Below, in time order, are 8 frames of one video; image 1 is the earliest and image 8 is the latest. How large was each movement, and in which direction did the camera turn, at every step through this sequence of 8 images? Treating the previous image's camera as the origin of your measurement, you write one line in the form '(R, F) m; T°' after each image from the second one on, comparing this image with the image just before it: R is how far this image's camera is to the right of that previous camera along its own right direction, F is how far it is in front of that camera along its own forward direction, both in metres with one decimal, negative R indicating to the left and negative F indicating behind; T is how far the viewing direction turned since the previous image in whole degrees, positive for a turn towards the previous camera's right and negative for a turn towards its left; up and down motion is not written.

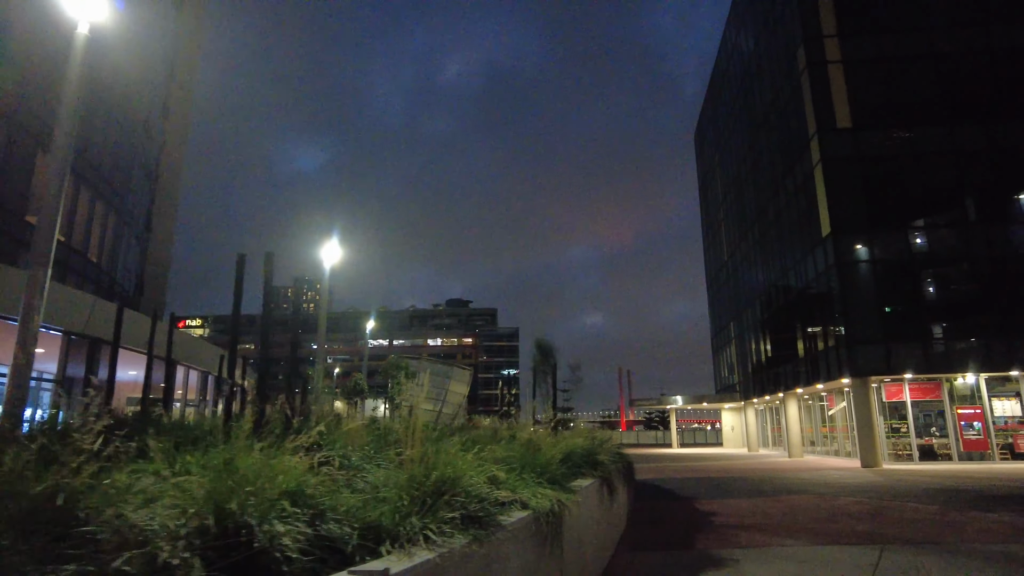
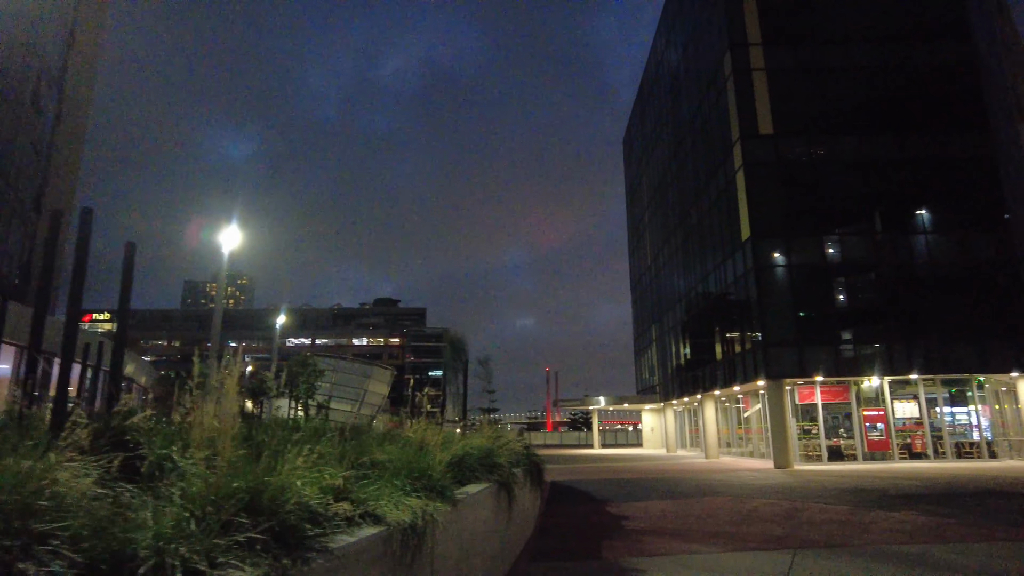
(+0.3, +0.6) m; +6°
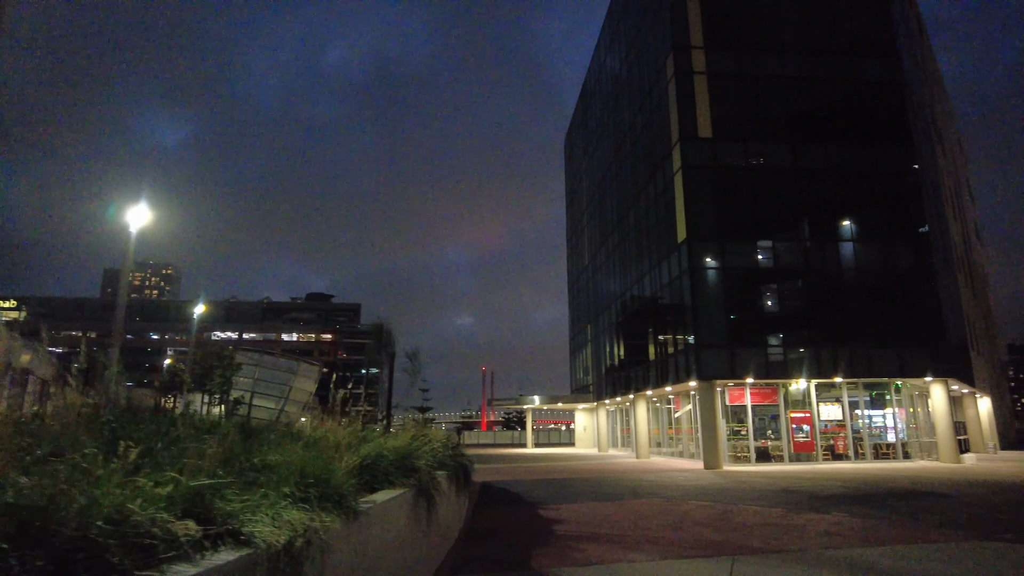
(+0.1, +0.6) m; +5°
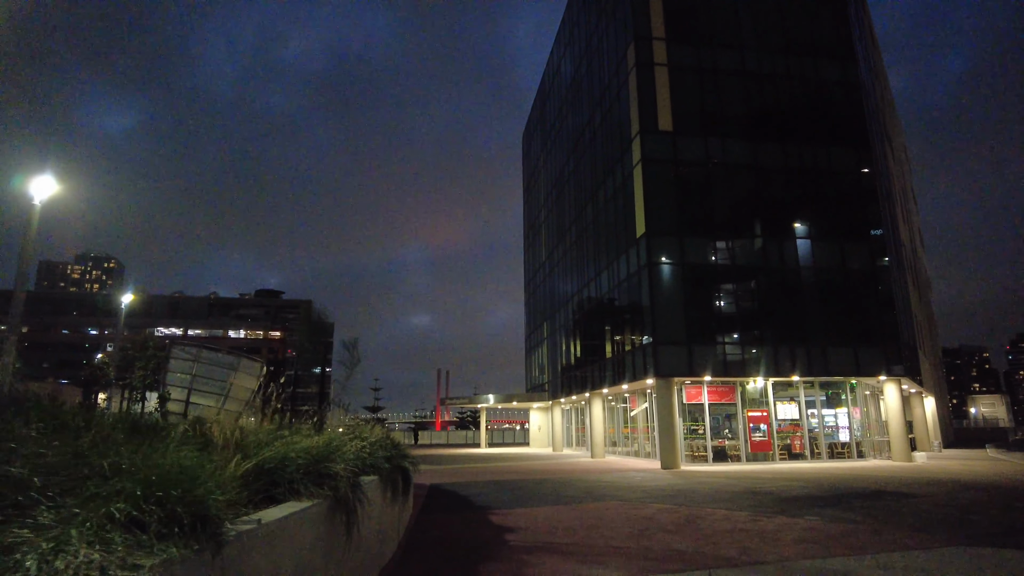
(+0.1, +0.9) m; +4°
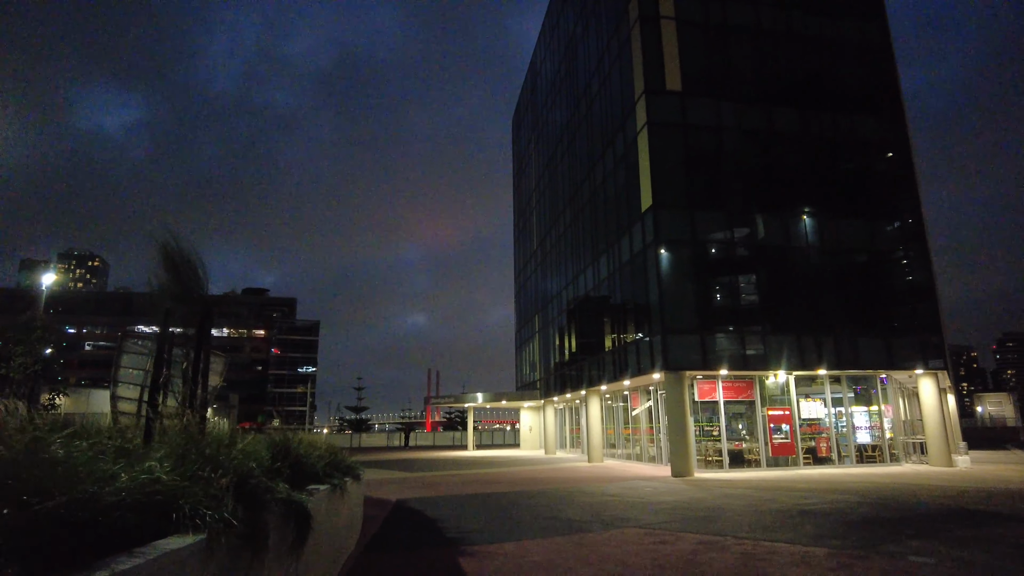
(+0.1, +2.9) m; +1°
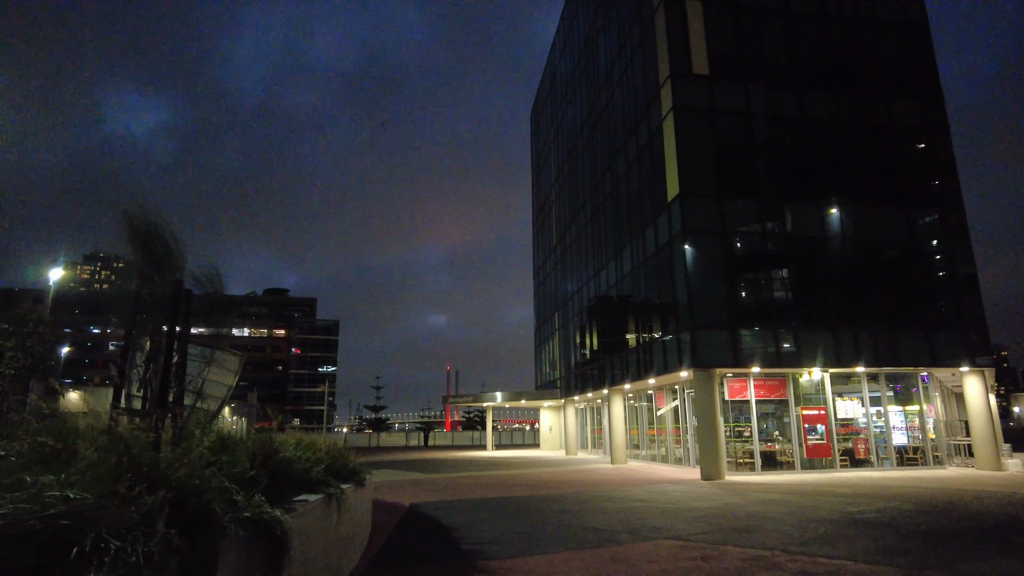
(0.0, +0.8) m; -2°
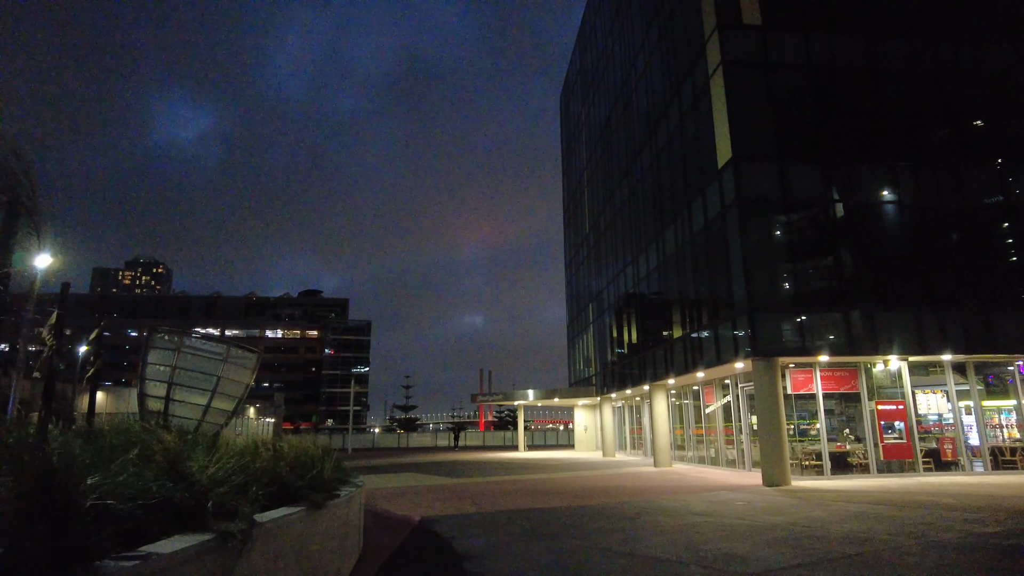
(+0.1, +2.1) m; -3°
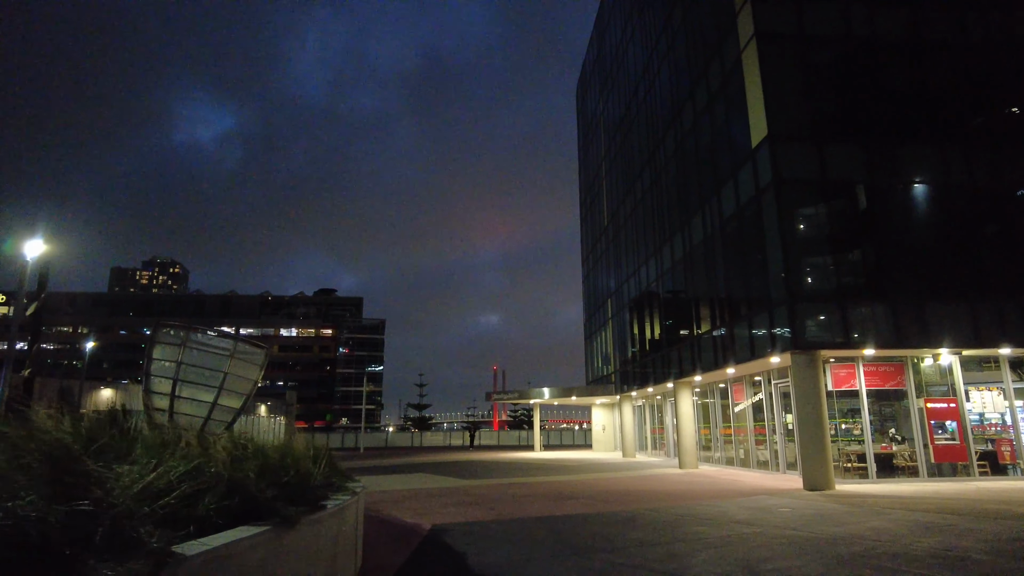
(-0.1, +1.1) m; -1°
